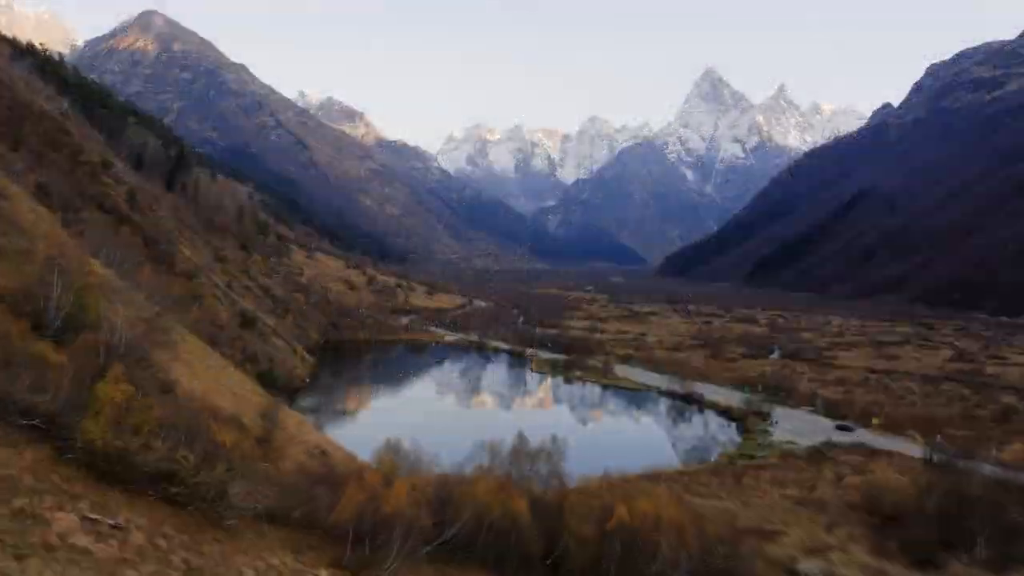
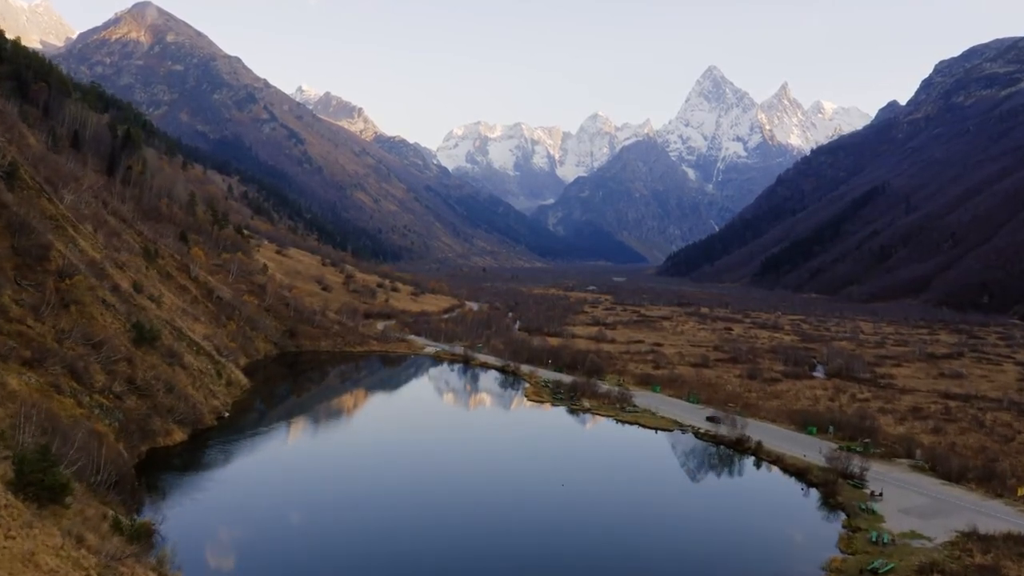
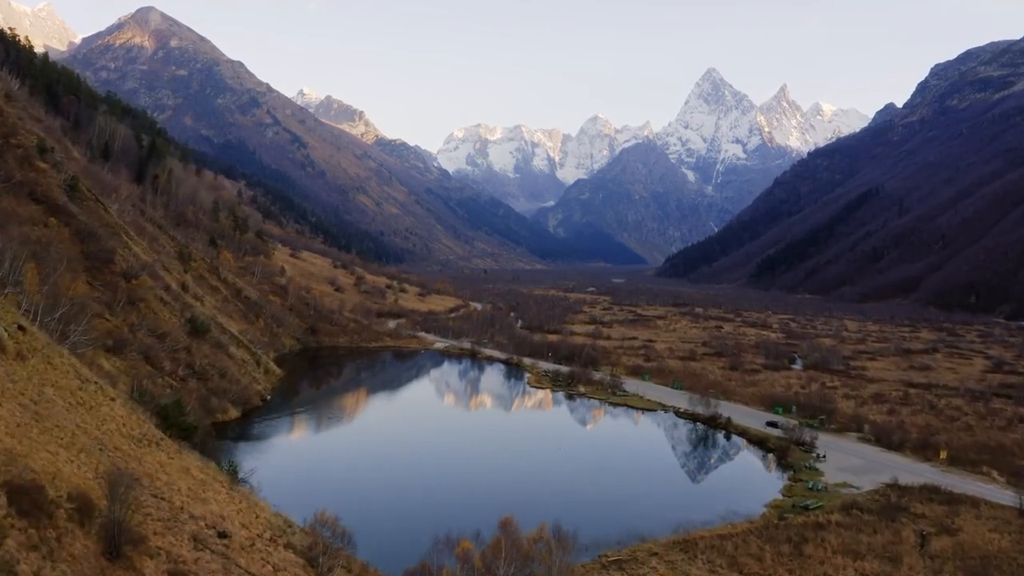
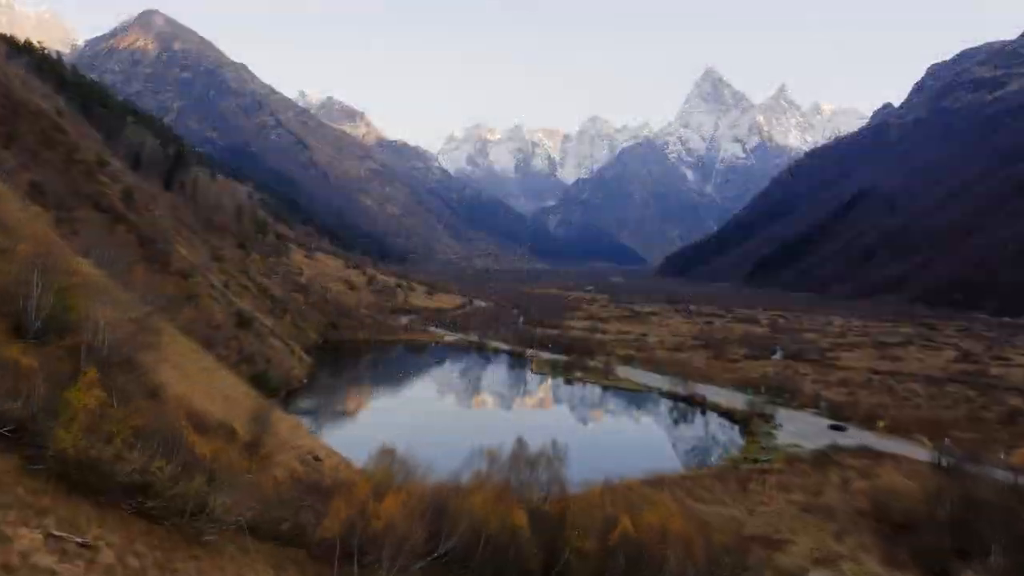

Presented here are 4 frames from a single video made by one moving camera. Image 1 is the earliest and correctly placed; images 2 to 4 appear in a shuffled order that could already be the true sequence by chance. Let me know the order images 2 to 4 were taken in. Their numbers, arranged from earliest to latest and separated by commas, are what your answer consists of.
4, 3, 2
